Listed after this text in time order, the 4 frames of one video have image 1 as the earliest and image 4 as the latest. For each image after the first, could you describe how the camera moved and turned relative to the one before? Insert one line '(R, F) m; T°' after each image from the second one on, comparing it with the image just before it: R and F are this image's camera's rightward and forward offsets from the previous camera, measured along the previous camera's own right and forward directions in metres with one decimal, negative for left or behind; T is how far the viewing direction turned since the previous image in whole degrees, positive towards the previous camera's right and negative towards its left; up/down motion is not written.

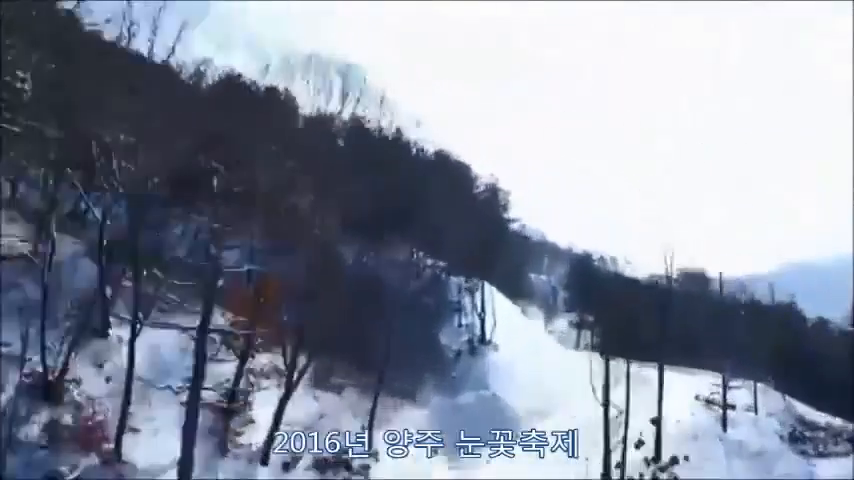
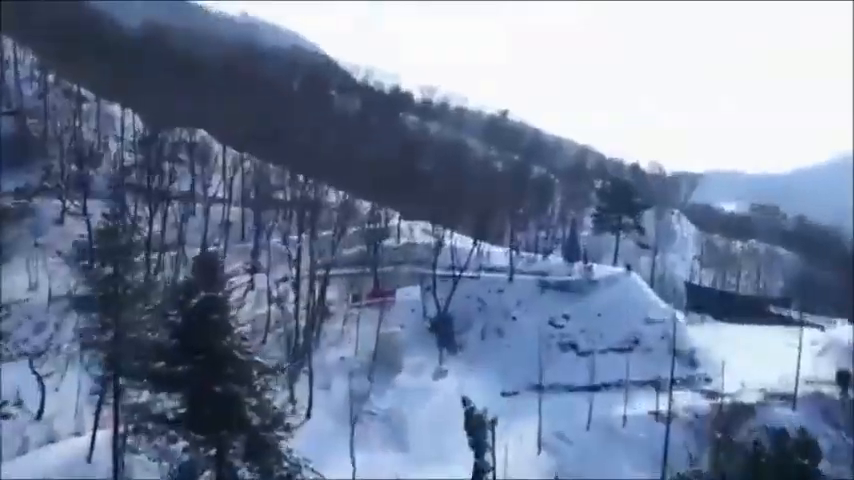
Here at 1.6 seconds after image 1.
(+1.1, +5.6) m; 0°
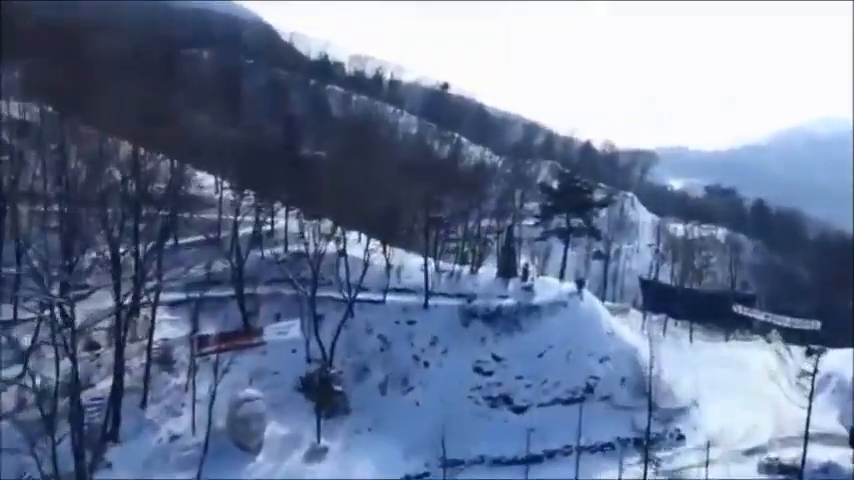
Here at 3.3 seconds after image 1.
(+0.4, +1.2) m; +4°
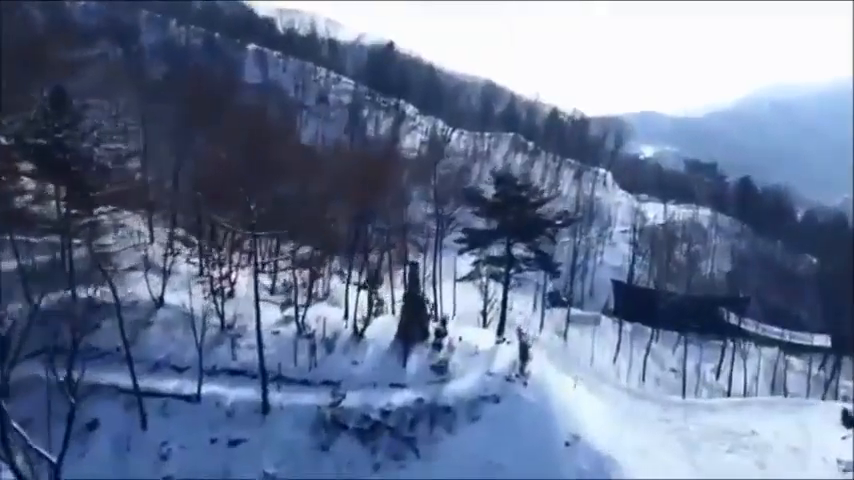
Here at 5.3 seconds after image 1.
(+0.5, +1.5) m; +2°
